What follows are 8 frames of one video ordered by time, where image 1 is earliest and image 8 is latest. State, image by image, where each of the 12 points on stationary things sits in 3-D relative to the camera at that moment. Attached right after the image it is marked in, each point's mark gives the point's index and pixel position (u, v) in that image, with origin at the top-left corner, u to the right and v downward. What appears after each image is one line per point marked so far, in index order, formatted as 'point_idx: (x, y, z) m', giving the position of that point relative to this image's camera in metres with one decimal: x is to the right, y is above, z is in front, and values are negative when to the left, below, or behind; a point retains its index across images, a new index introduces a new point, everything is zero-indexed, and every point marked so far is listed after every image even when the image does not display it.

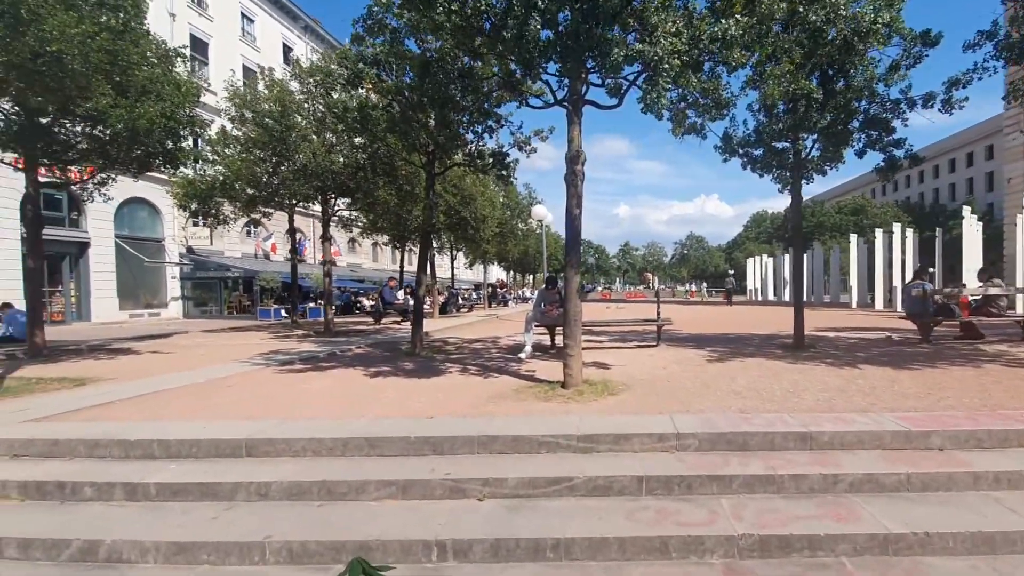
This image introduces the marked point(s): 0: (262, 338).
0: (-8.0, -1.6, +18.9) m
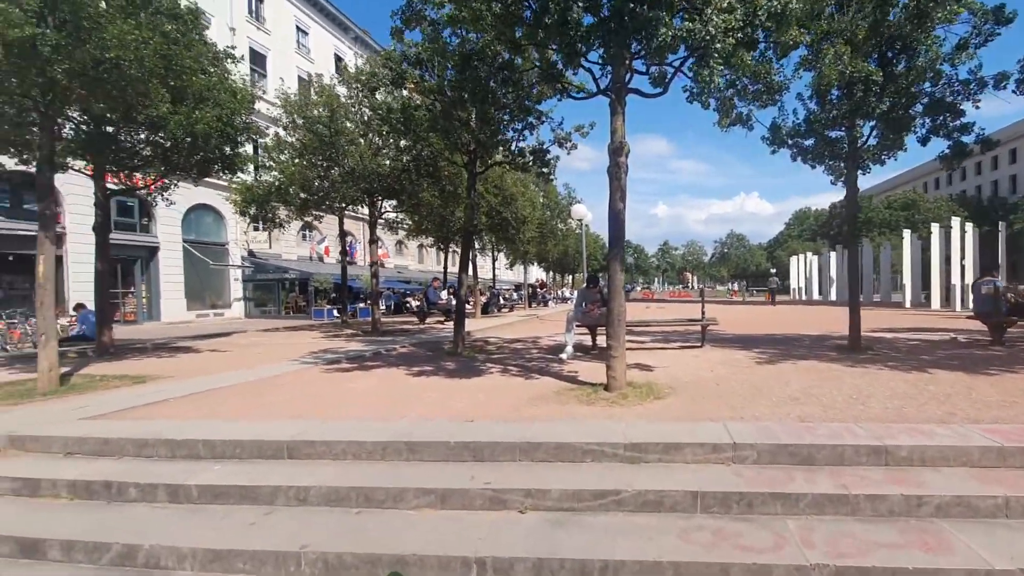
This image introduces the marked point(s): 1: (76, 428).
0: (-6.6, -1.6, +19.3) m
1: (-4.3, -1.4, +5.5) m
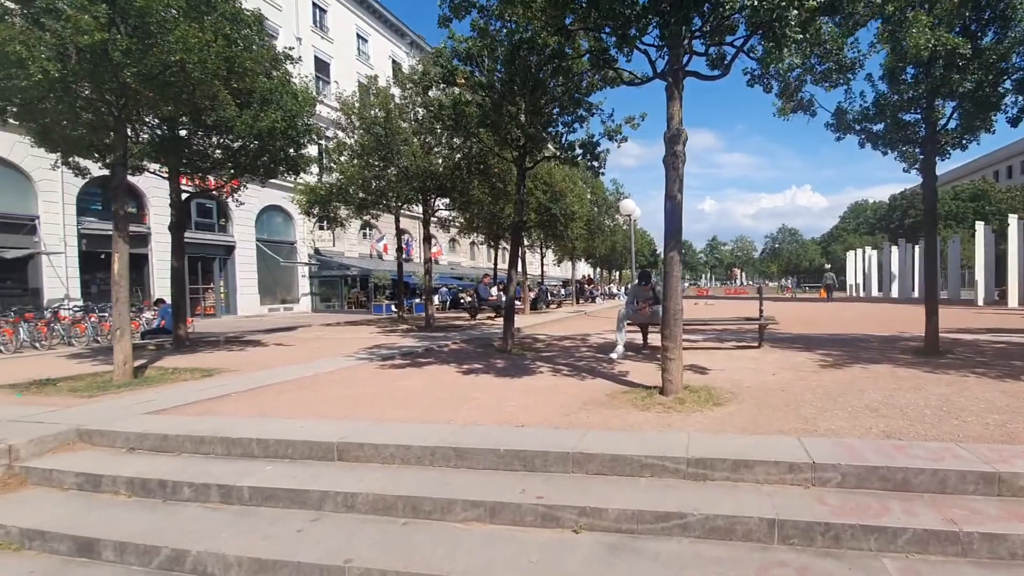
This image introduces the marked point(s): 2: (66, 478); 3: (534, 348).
0: (-4.9, -1.5, +19.6) m
1: (-3.8, -1.4, +5.7) m
2: (-3.6, -1.6, +4.5) m
3: (+0.5, -1.4, +12.9) m
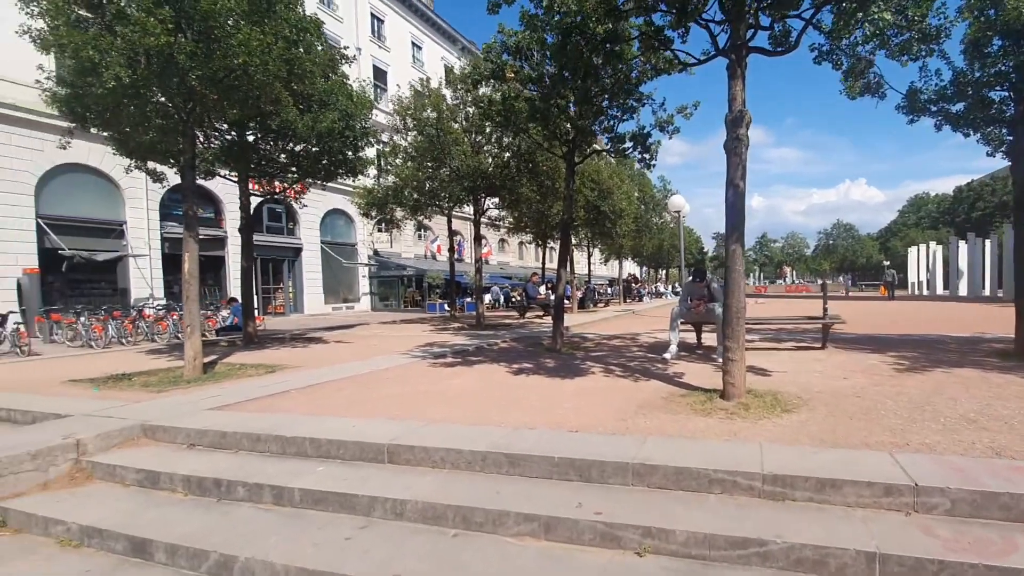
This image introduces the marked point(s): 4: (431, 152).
0: (-3.2, -1.5, +19.8) m
1: (-3.3, -1.4, +5.8) m
2: (-3.2, -1.6, +4.6) m
3: (+1.6, -1.3, +12.6) m
4: (-2.5, +4.4, +17.9) m
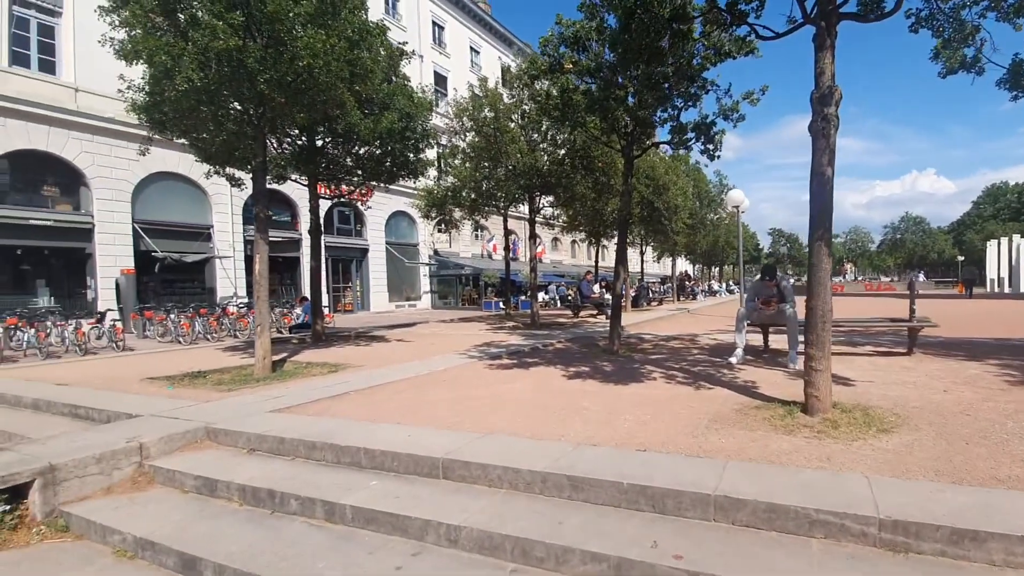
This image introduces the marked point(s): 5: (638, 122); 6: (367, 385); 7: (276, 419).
0: (-1.2, -1.5, +19.7) m
1: (-2.7, -1.4, +5.8) m
2: (-2.7, -1.6, +4.6) m
3: (+2.8, -1.3, +12.1) m
4: (-0.7, +4.4, +17.8) m
5: (+2.4, +3.4, +10.3) m
6: (-2.2, -1.4, +8.1) m
7: (-2.6, -1.4, +5.9) m
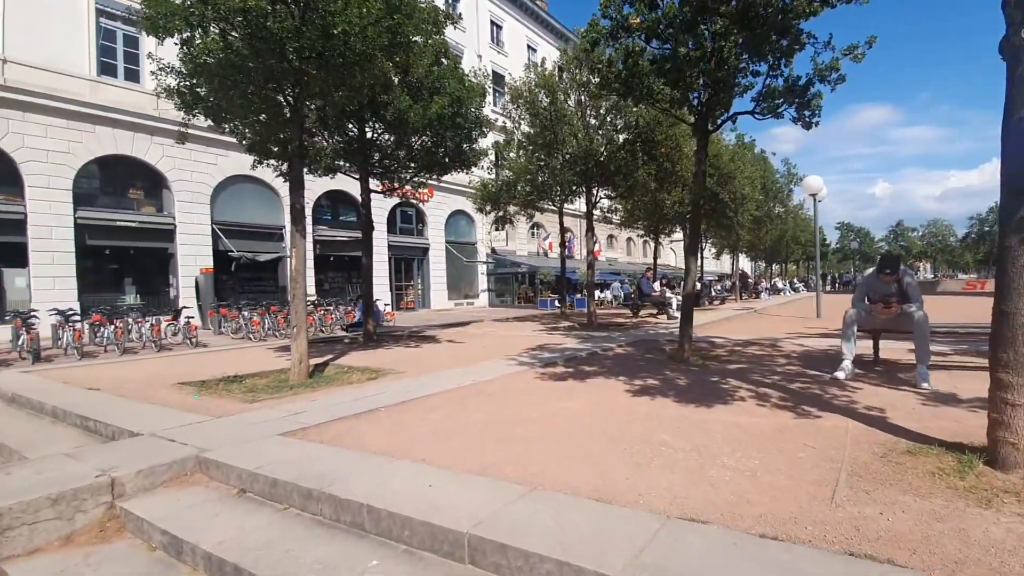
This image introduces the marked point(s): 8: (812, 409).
0: (+0.6, -1.4, +18.5) m
1: (-2.2, -1.4, +4.8) m
2: (-2.4, -1.6, +3.7) m
3: (+3.9, -1.3, +10.6) m
4: (+0.9, +4.5, +16.5) m
5: (+3.3, +3.4, +8.8) m
6: (-1.5, -1.4, +7.0) m
7: (-2.1, -1.4, +4.9) m
8: (+2.9, -1.2, +5.5) m
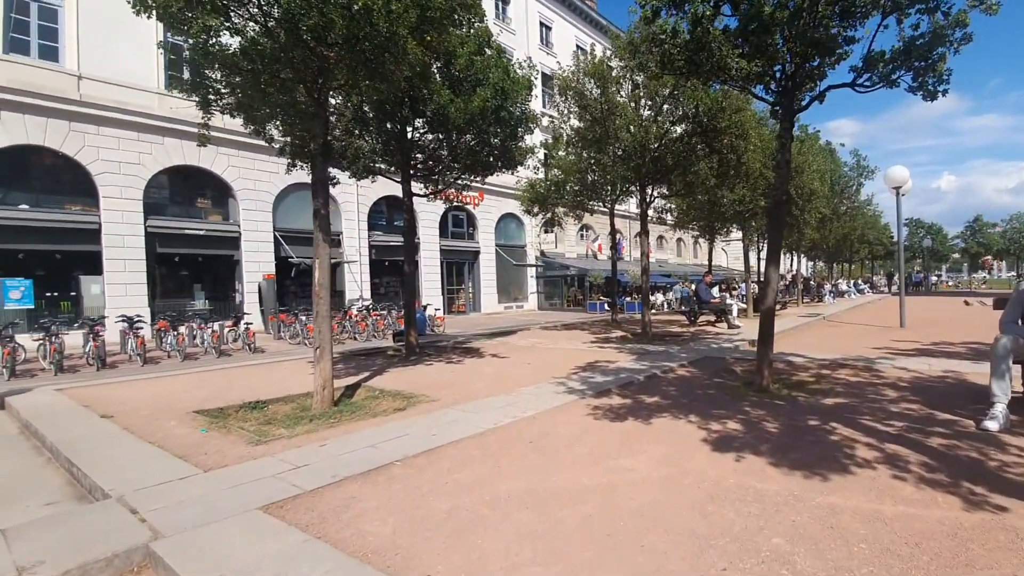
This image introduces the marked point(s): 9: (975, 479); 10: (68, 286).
0: (+2.0, -1.7, +17.1) m
1: (-1.9, -1.6, +3.7) m
2: (-2.2, -1.9, +2.6) m
3: (+4.7, -1.5, +8.9) m
4: (+2.1, +4.2, +15.1) m
5: (+3.9, +3.2, +7.2) m
6: (-1.0, -1.7, +5.8) m
7: (-1.8, -1.6, +3.7) m
8: (+3.3, -1.4, +3.9) m
9: (+3.6, -1.5, +4.4) m
10: (-13.9, +0.1, +17.4) m
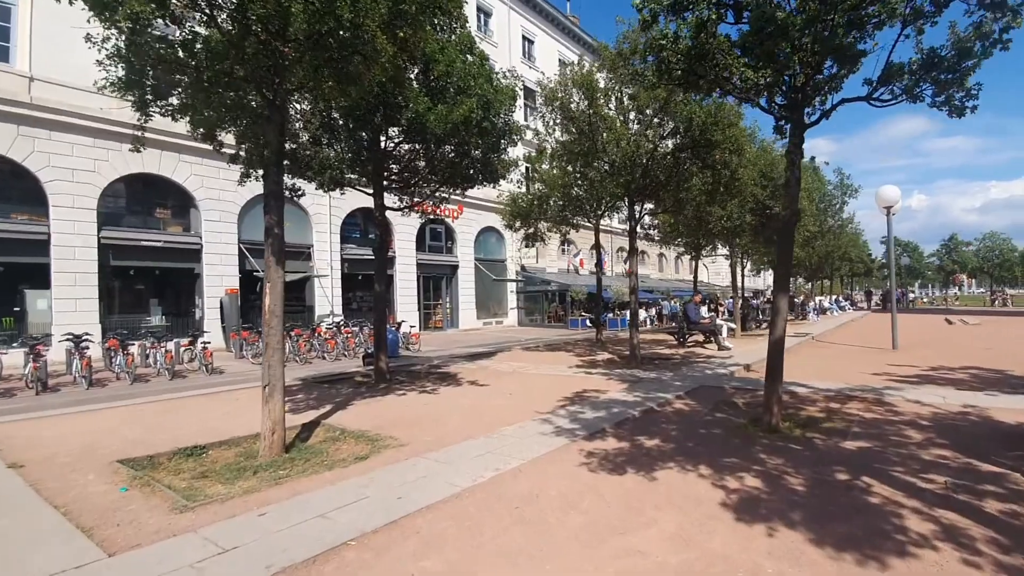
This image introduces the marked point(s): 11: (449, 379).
0: (+1.5, -2.3, +16.2) m
1: (-2.0, -1.9, +2.7) m
2: (-2.2, -2.1, +1.5) m
3: (+4.4, -1.9, +8.1) m
4: (+1.7, +3.7, +14.4) m
5: (+3.7, +2.8, +6.5) m
6: (-1.1, -2.0, +4.9) m
7: (-1.9, -1.9, +2.7) m
8: (+3.2, -1.7, +3.1) m
9: (+3.5, -1.7, +3.6) m
10: (-14.4, -0.4, +16.1) m
11: (-1.8, -2.4, +14.0) m
